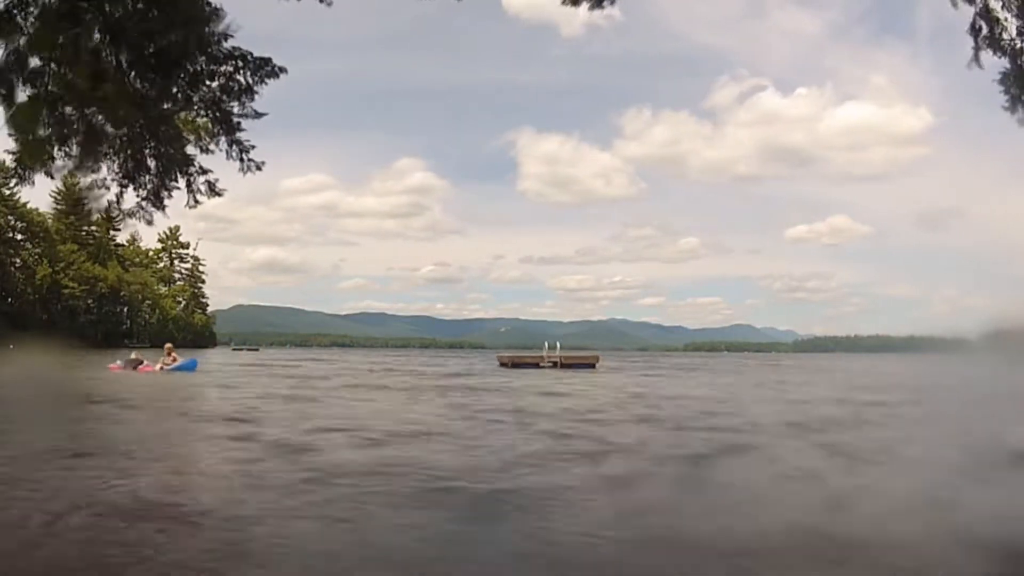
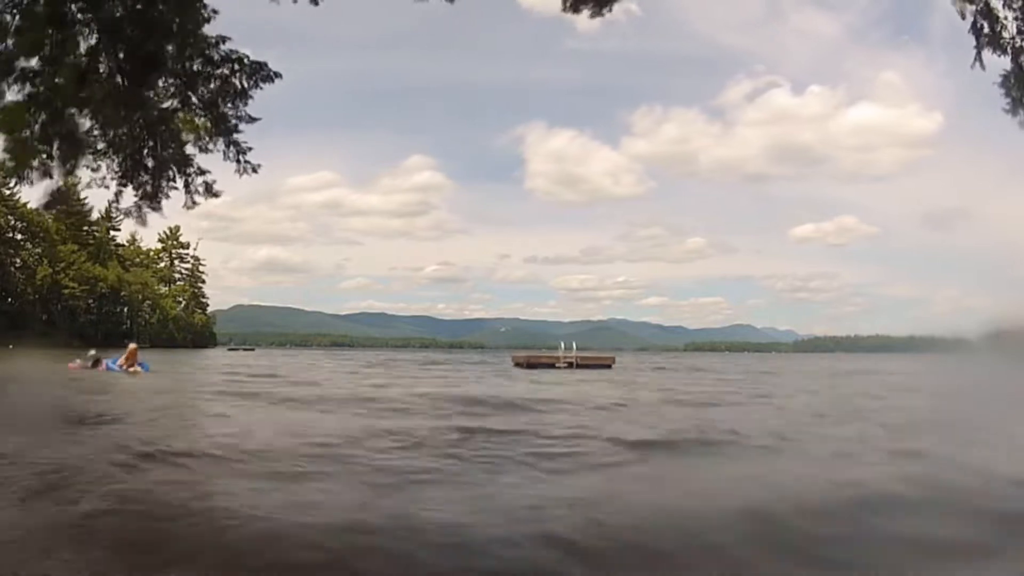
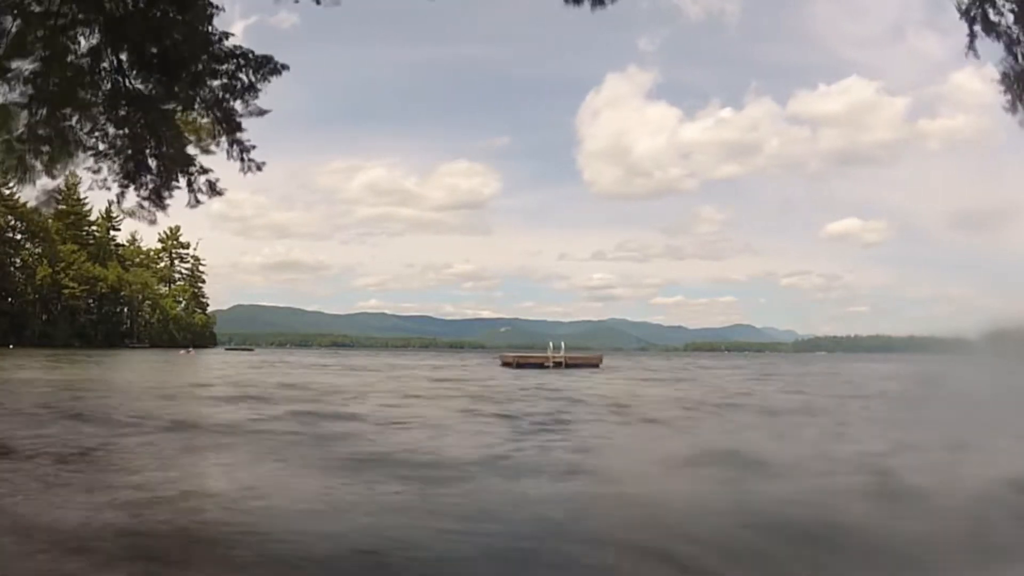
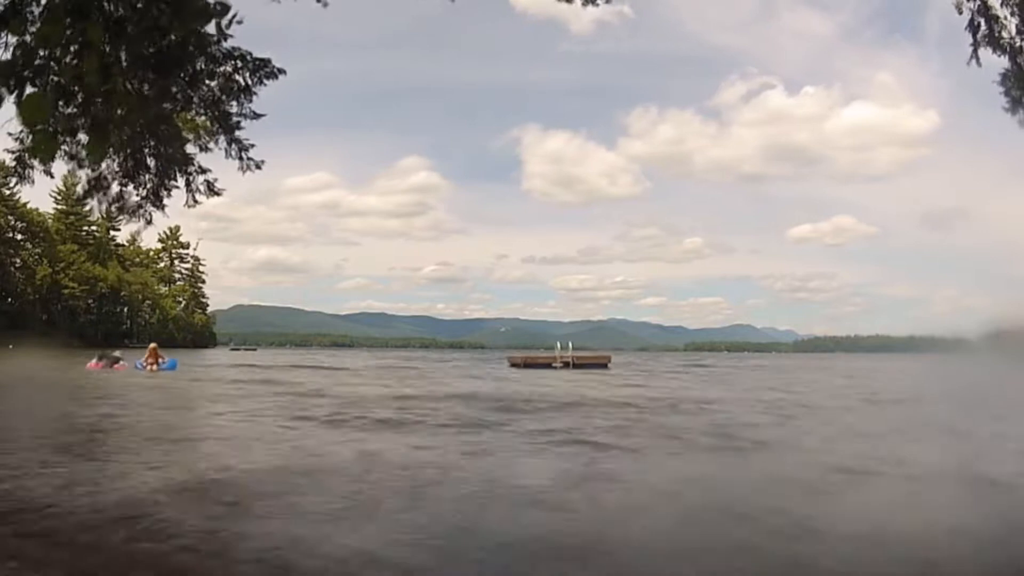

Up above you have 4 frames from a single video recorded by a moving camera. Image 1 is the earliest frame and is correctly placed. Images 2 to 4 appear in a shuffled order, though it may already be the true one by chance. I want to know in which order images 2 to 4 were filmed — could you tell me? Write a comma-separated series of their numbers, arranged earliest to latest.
4, 2, 3
